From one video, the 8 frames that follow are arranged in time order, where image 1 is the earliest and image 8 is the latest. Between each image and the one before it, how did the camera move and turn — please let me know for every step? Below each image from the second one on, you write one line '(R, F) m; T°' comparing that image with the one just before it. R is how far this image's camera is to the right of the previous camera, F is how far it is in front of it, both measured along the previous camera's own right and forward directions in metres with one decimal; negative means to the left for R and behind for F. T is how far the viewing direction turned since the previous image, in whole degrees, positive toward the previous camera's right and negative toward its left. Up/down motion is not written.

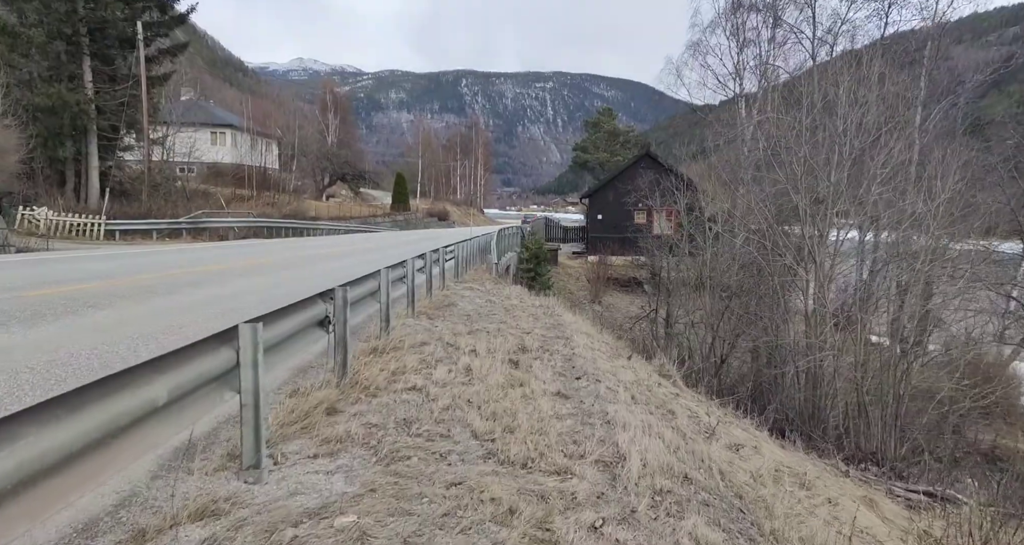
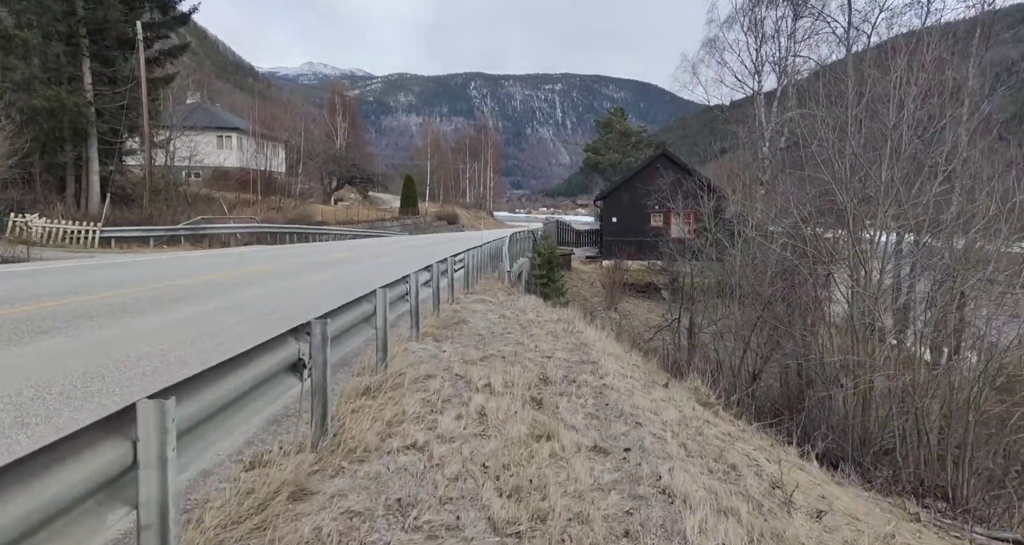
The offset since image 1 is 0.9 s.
(-0.1, +1.0) m; -1°
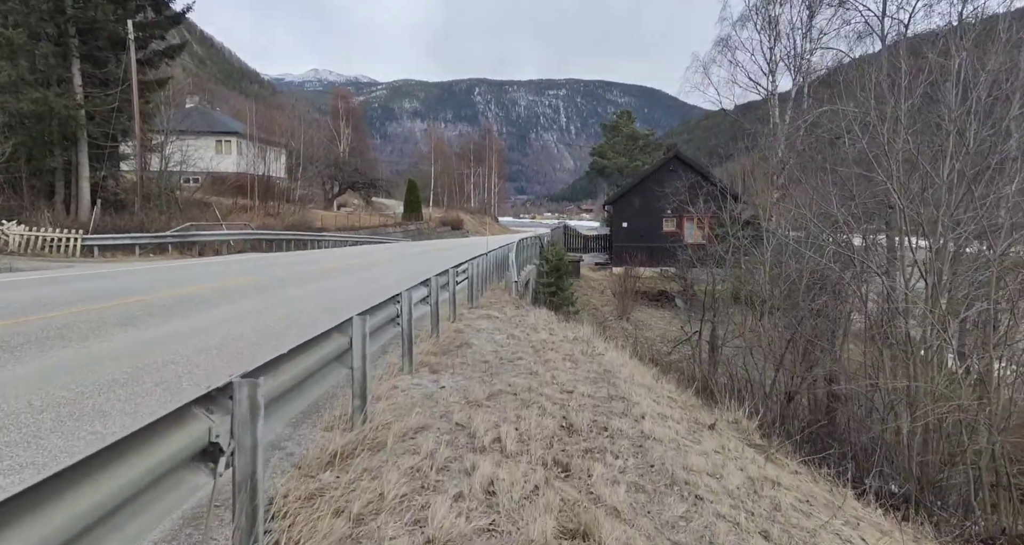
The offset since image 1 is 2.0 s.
(-0.1, +1.2) m; 0°
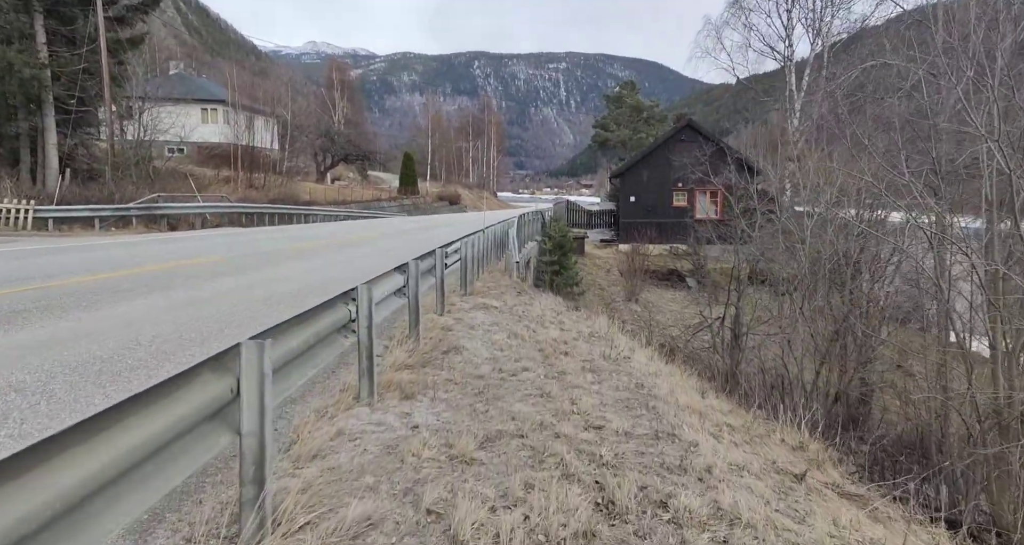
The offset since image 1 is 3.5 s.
(0.0, +1.7) m; 0°
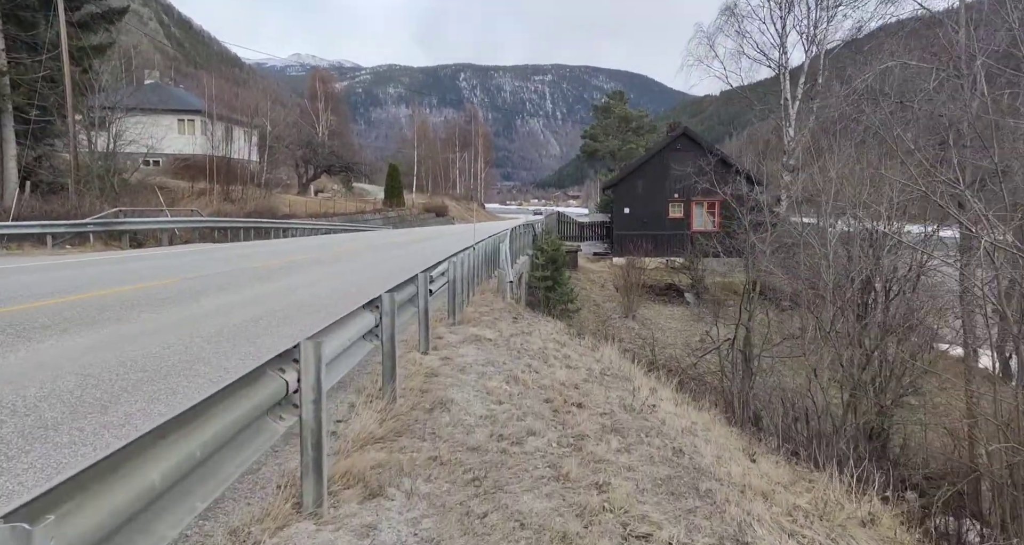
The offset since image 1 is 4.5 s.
(-0.1, +1.2) m; +1°
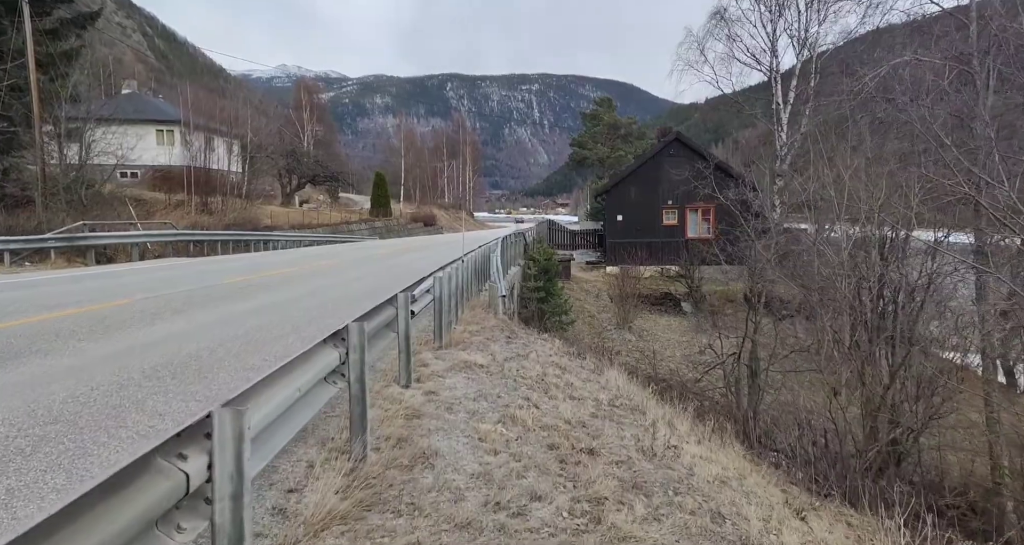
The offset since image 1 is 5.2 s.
(0.0, +0.8) m; +1°
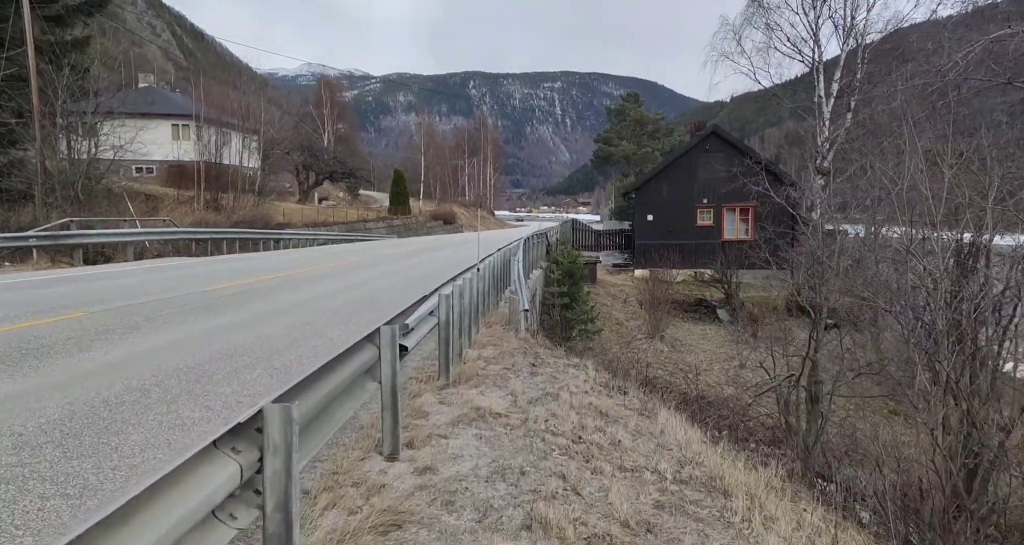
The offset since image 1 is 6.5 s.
(-0.1, +1.5) m; -2°
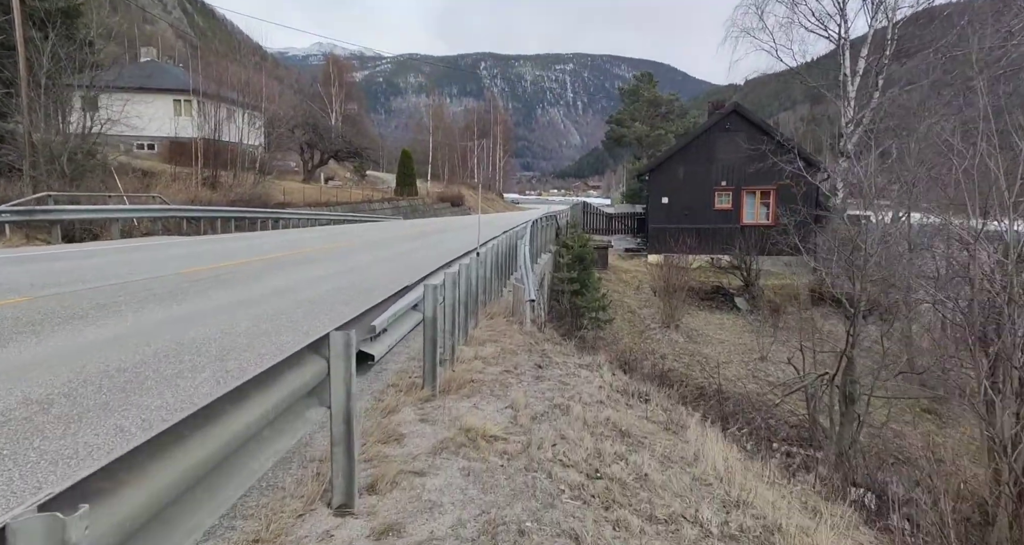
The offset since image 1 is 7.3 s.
(0.0, +1.0) m; -1°
